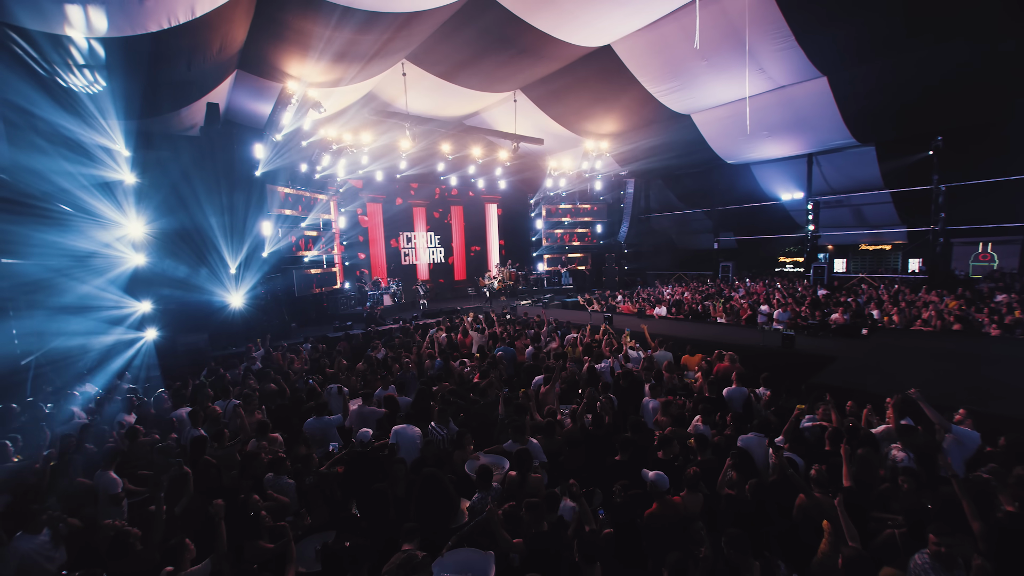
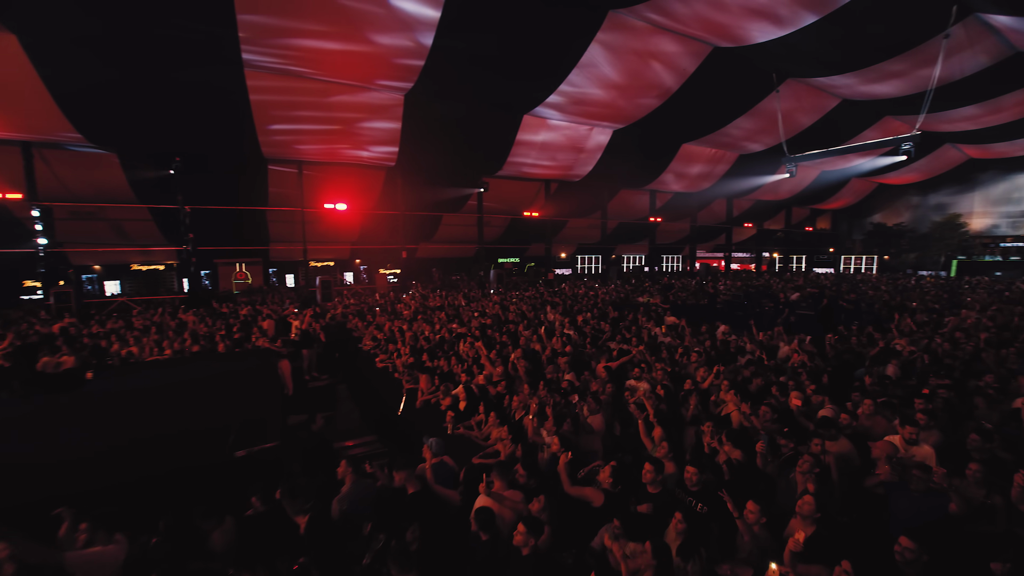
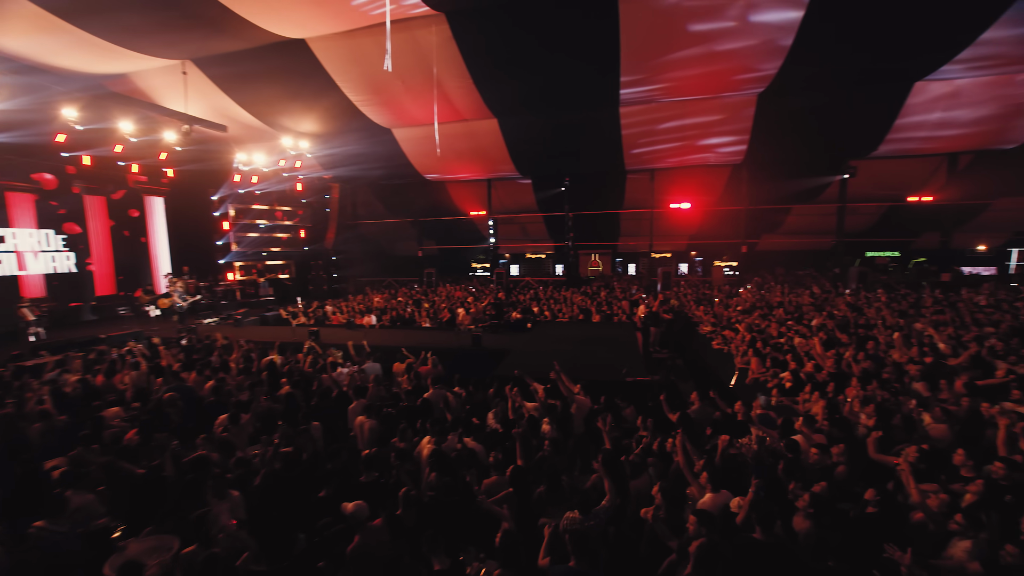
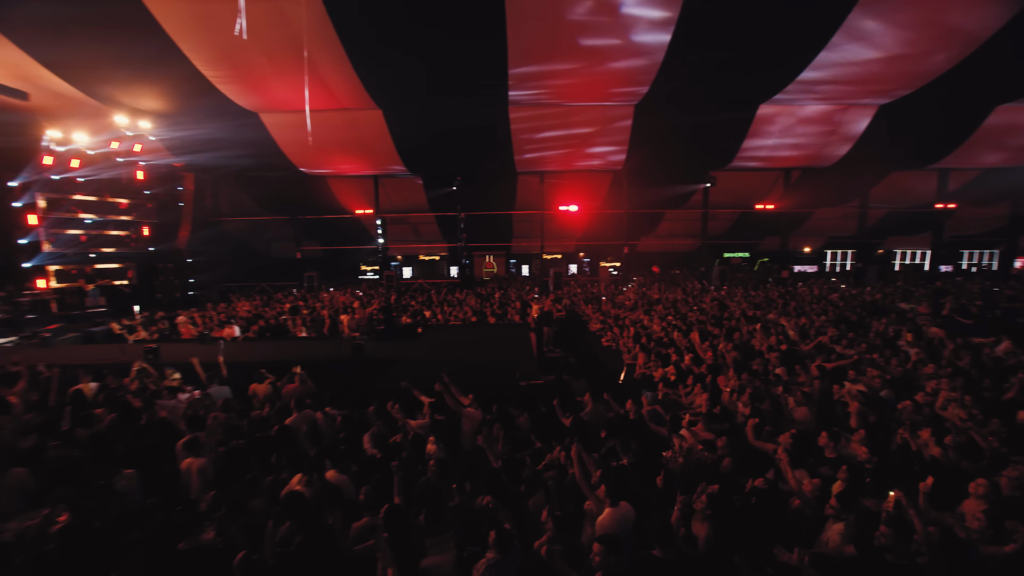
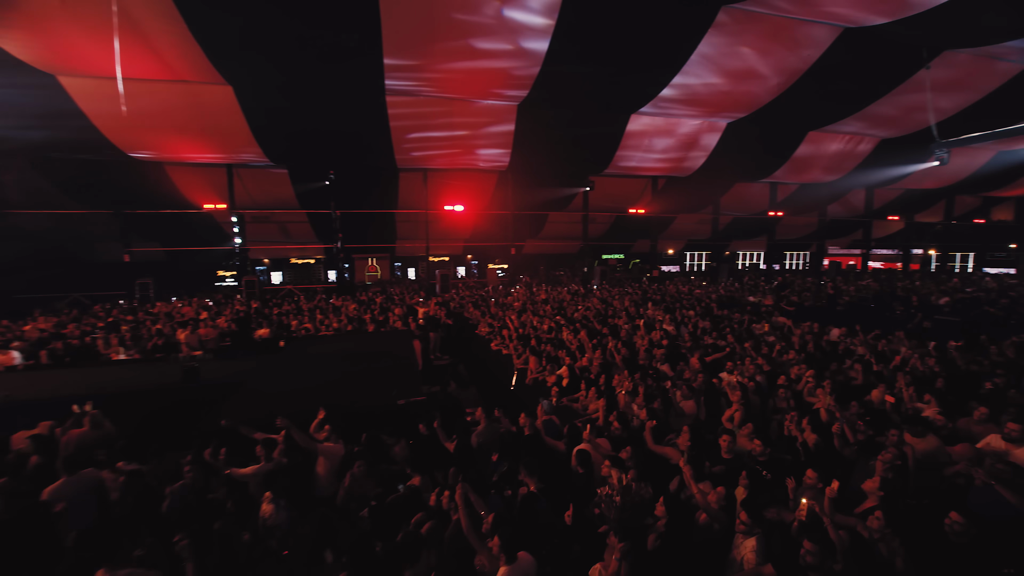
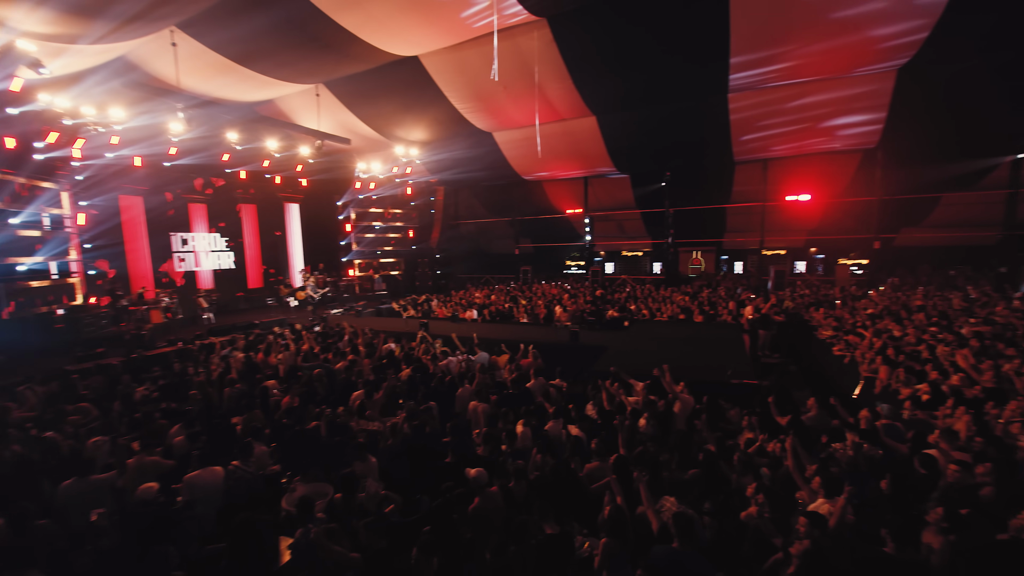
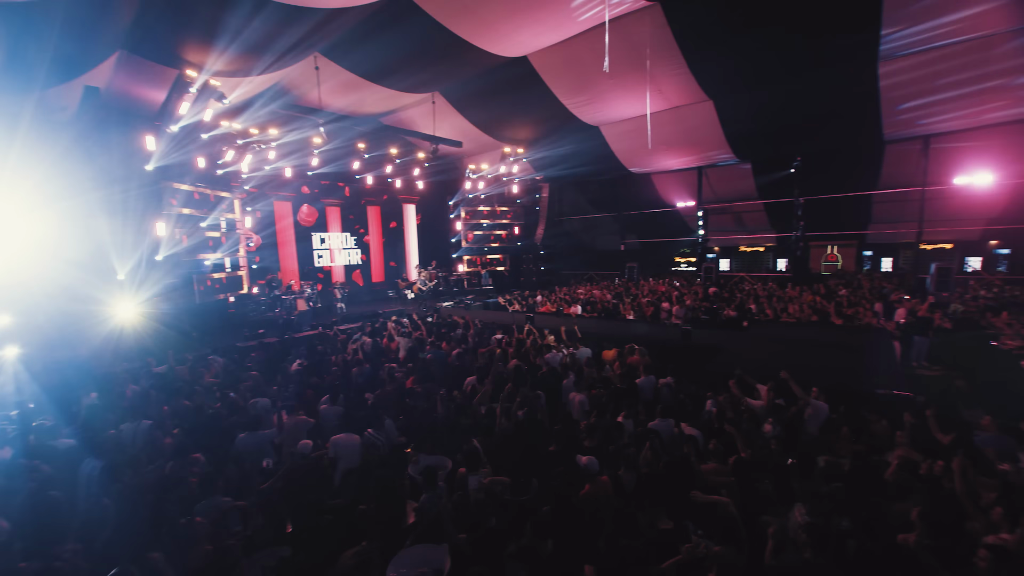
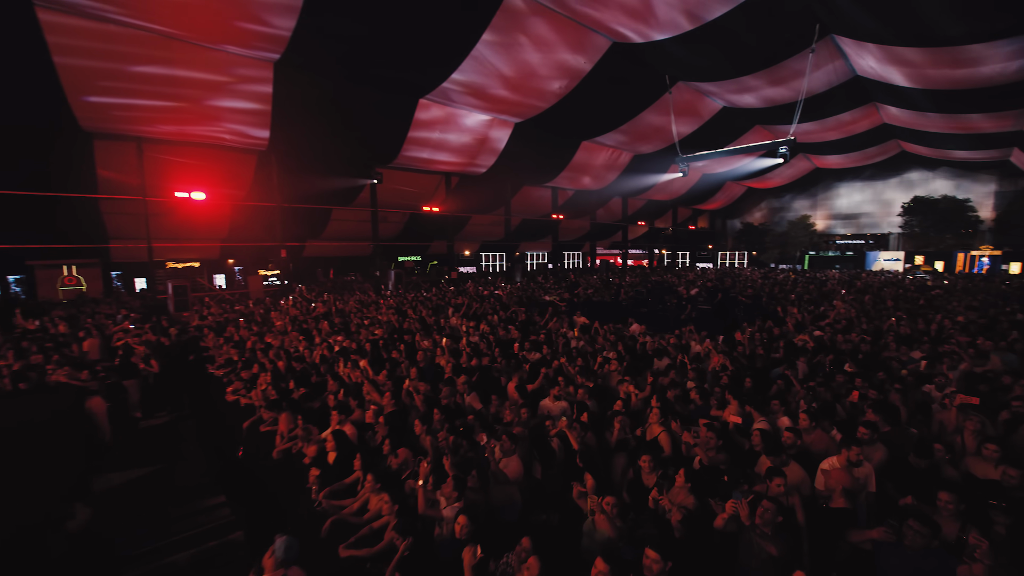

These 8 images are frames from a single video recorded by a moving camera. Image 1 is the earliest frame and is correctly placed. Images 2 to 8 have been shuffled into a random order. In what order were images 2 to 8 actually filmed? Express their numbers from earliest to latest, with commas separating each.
7, 6, 3, 4, 5, 2, 8
